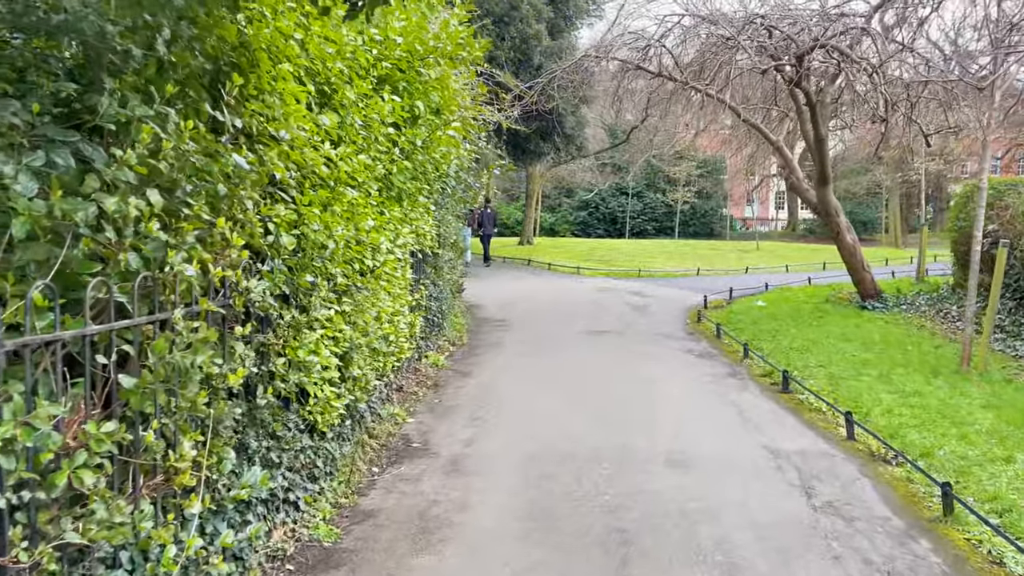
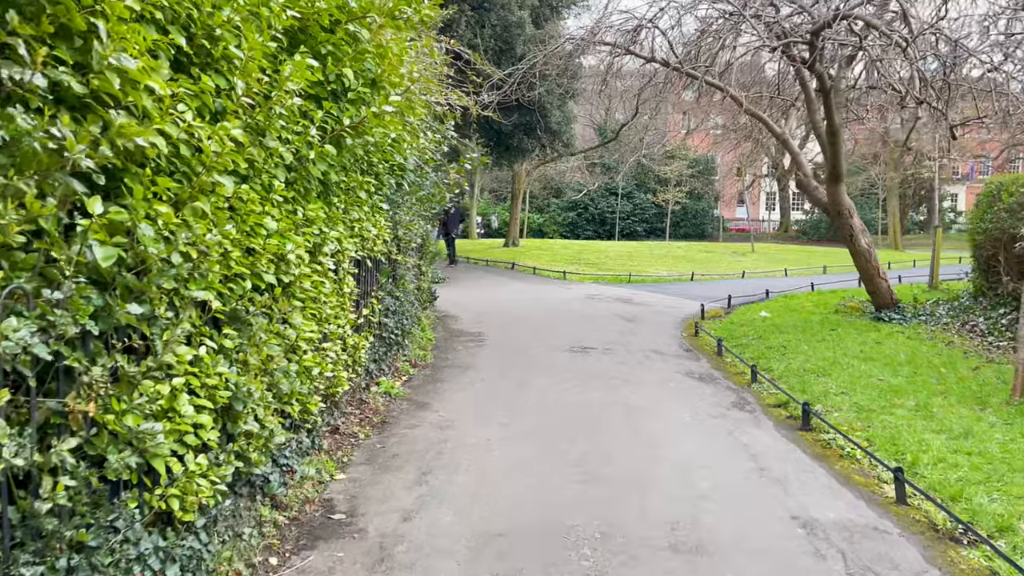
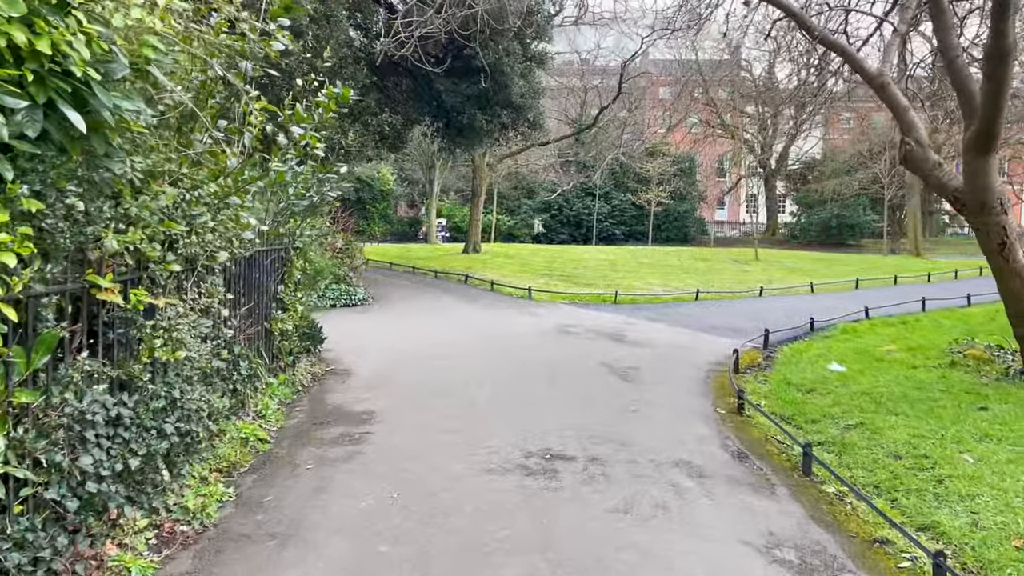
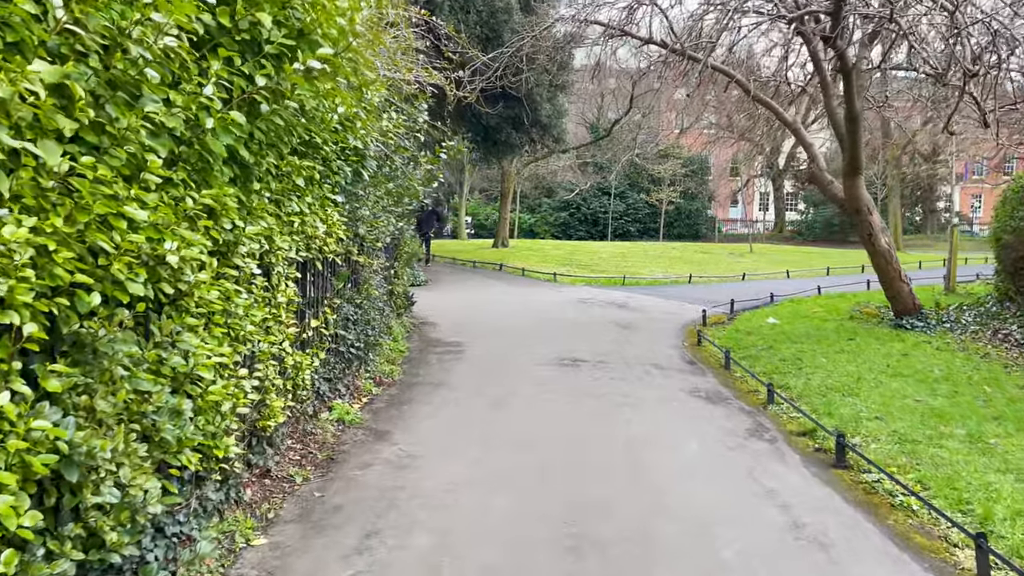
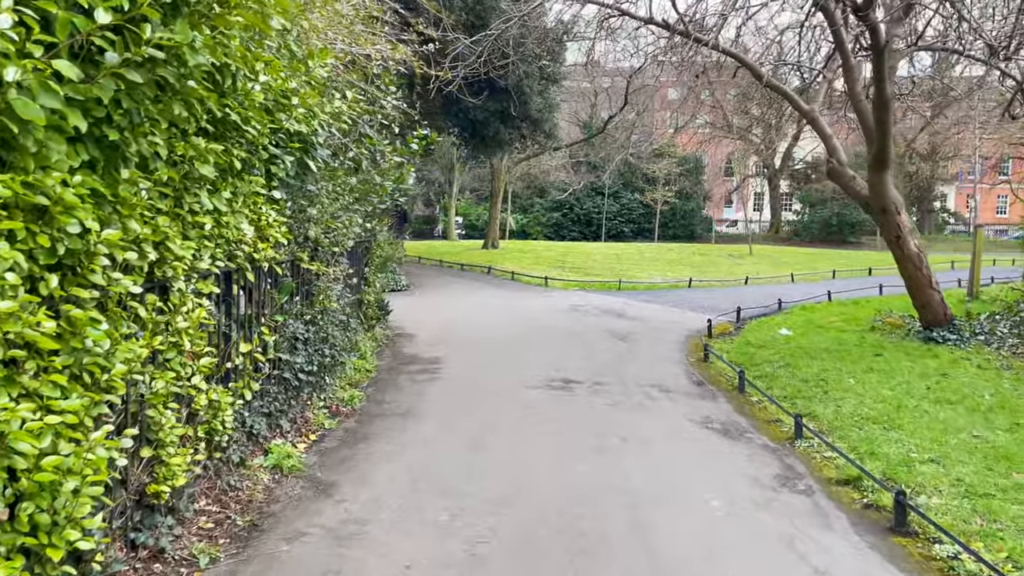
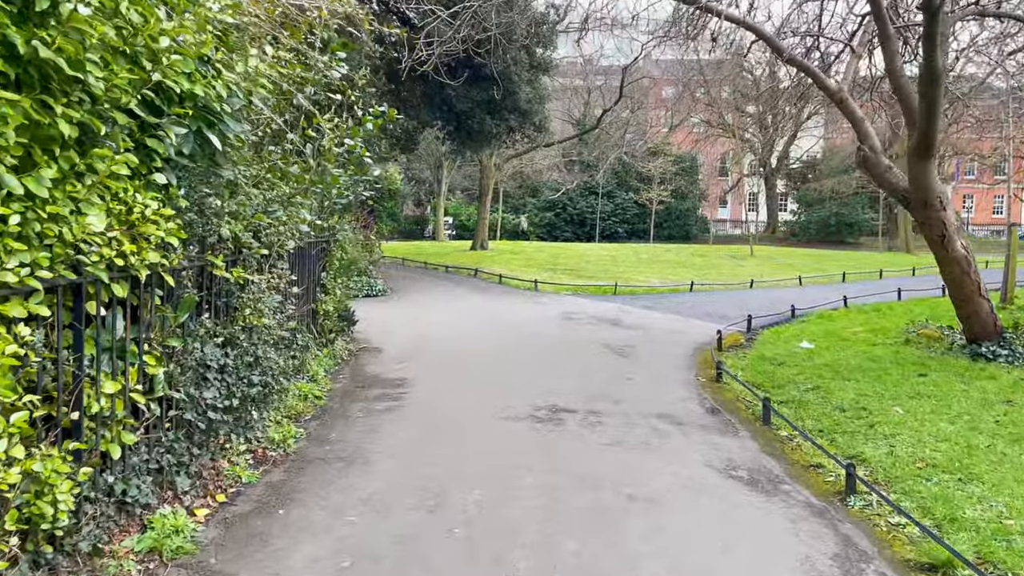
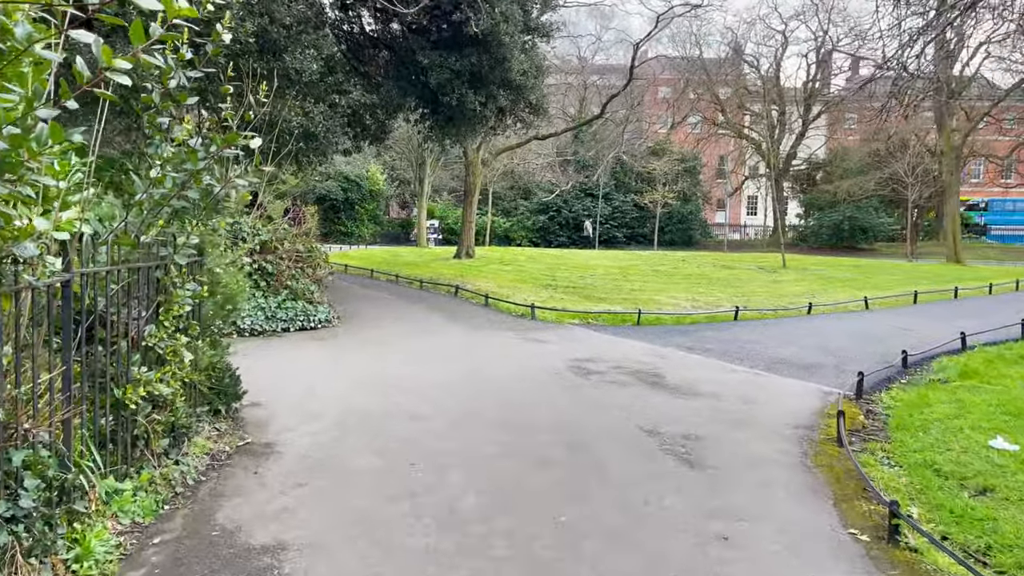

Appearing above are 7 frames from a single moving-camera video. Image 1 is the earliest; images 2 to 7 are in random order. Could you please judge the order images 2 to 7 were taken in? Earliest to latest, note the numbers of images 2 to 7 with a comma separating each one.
2, 4, 5, 6, 3, 7
